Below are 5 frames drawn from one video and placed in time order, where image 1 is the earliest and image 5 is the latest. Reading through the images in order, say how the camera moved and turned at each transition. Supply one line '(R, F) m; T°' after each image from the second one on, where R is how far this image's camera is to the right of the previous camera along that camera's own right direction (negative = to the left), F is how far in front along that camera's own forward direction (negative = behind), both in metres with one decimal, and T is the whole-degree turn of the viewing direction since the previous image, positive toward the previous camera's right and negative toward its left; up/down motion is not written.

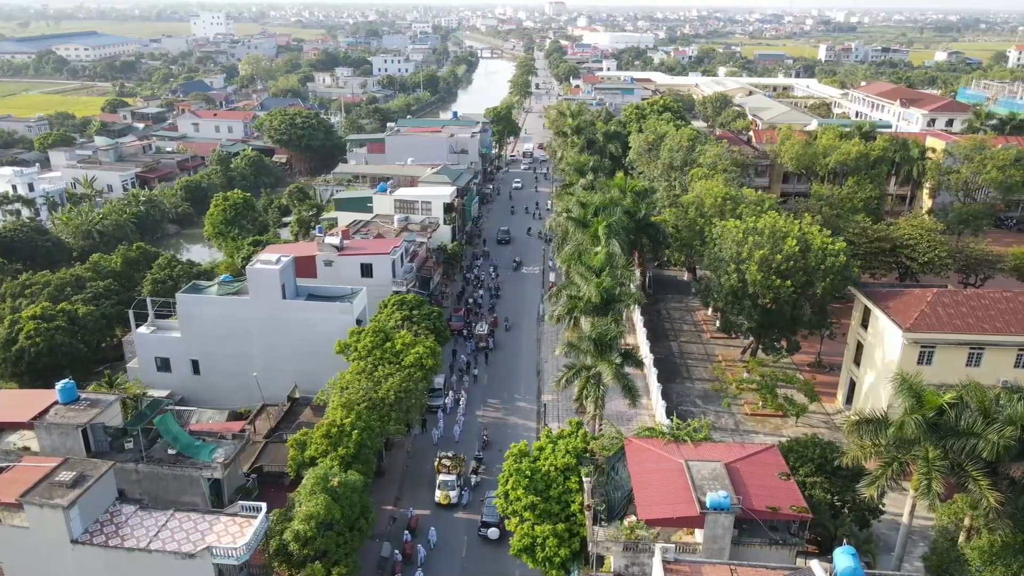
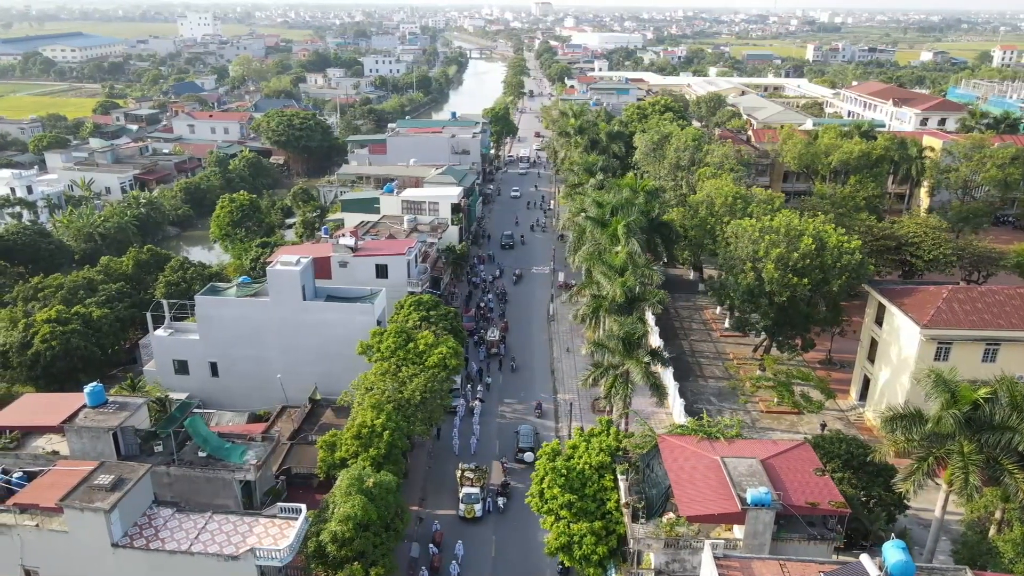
(-1.4, -0.1) m; +1°
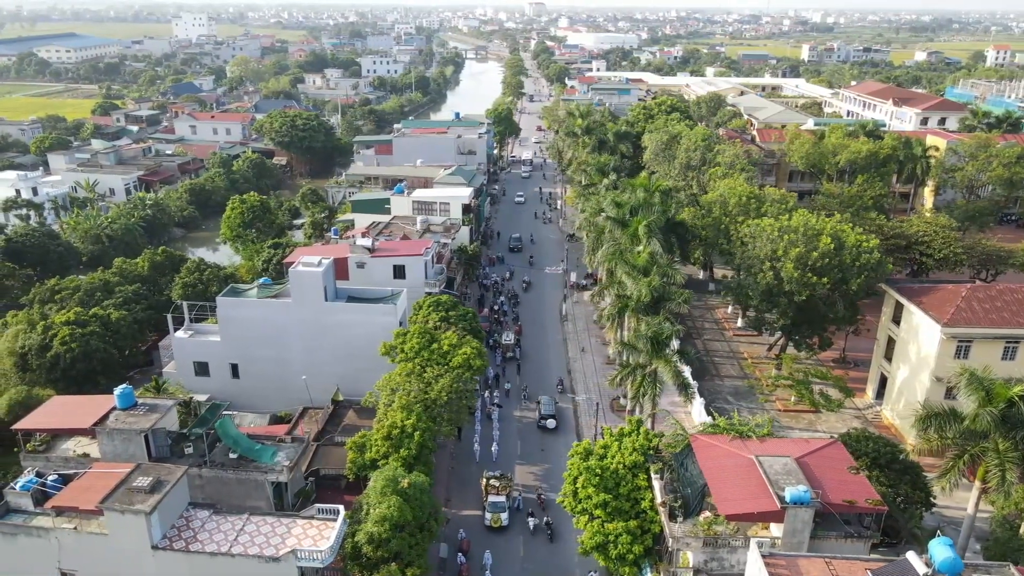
(-1.2, 0.0) m; 0°
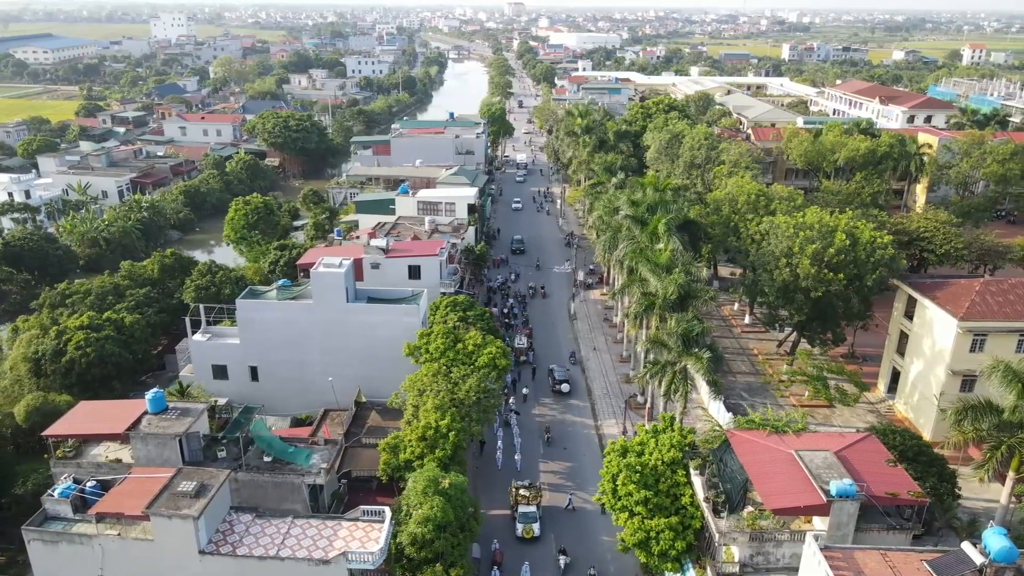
(-1.8, 0.0) m; +1°
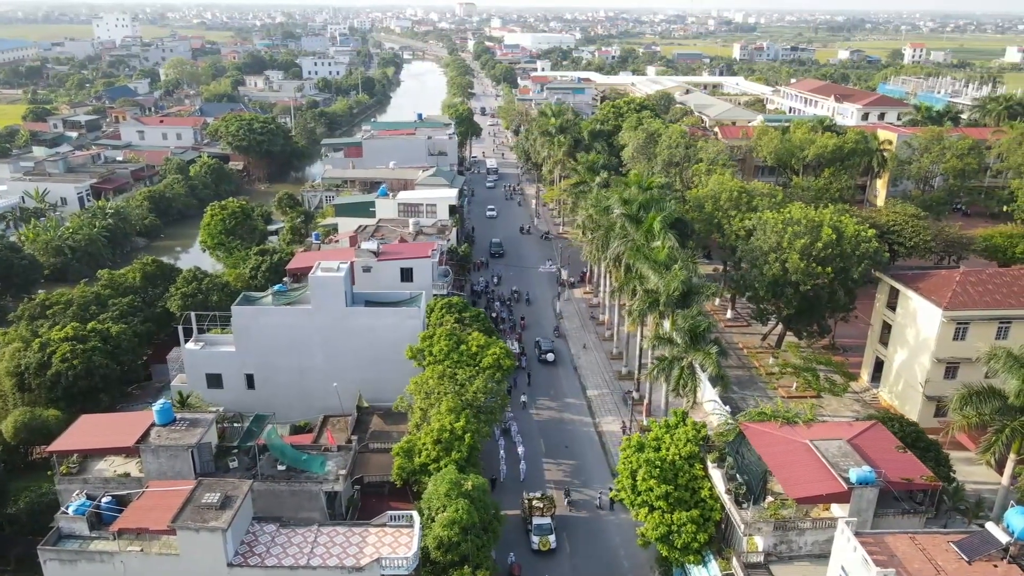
(-1.9, 0.0) m; +3°
